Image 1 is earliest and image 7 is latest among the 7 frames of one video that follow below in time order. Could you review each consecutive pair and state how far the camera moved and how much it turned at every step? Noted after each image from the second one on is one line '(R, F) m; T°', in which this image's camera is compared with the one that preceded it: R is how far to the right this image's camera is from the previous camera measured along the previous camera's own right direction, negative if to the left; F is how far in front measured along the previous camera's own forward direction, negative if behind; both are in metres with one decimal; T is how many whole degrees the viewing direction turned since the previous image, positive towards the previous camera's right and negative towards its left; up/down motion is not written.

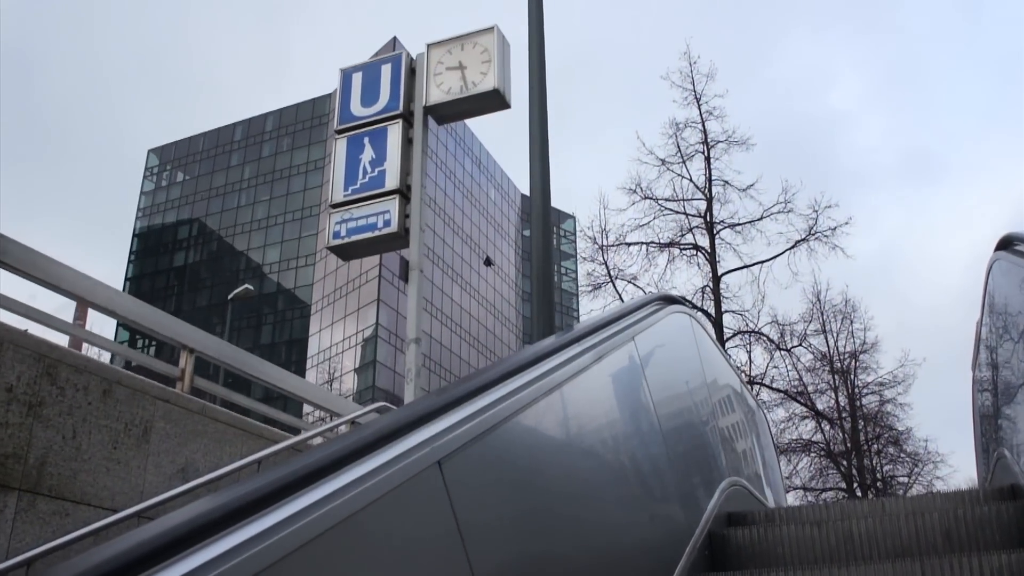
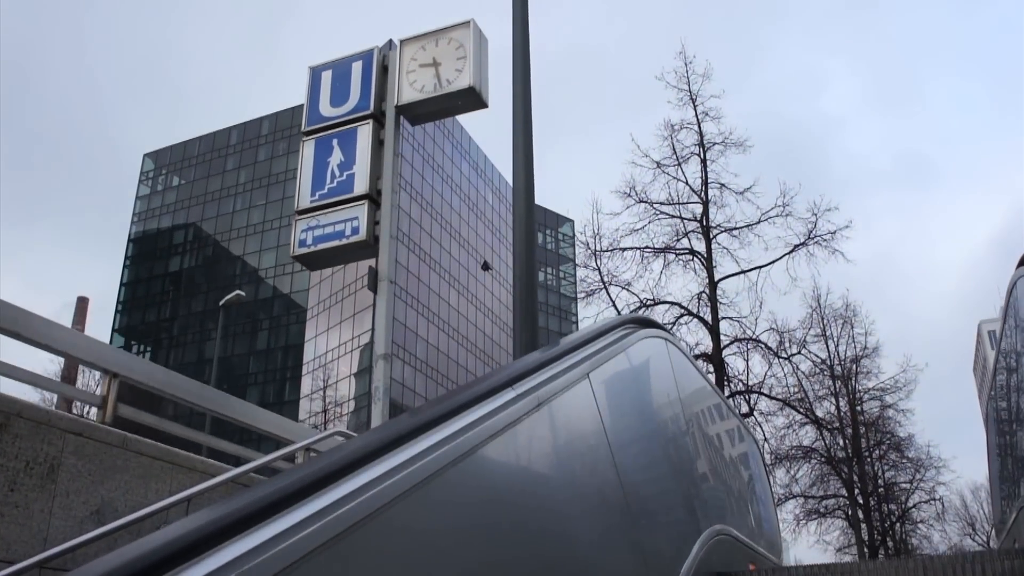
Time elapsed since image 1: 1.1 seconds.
(+0.2, +0.4) m; 0°
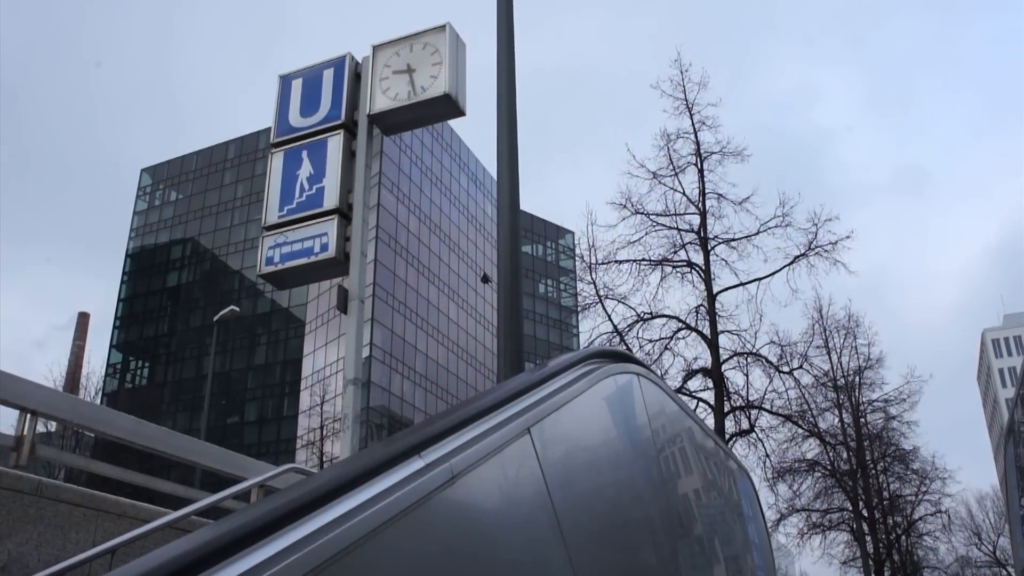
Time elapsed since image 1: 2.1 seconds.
(+0.1, +0.4) m; 0°
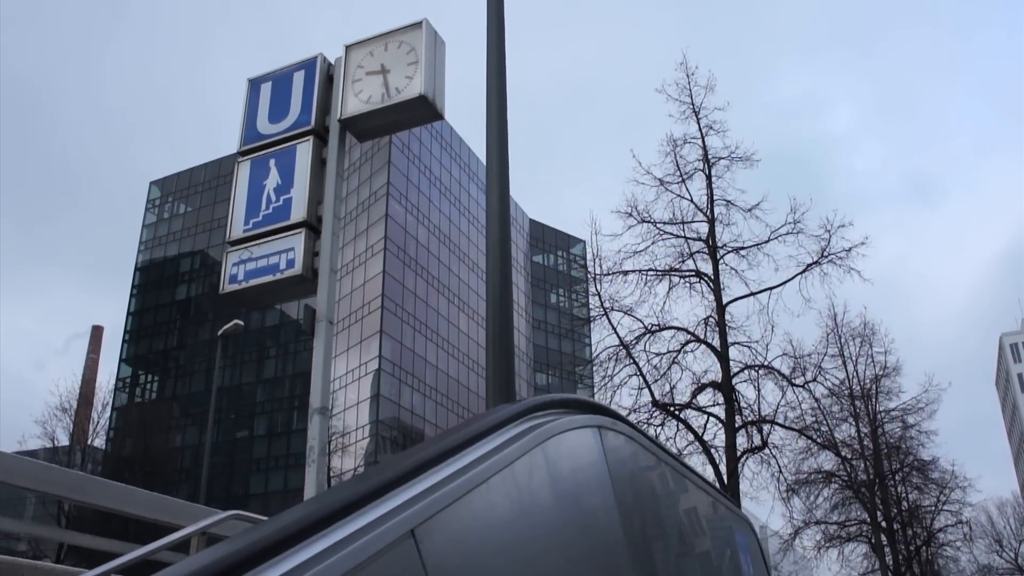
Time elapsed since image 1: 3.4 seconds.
(+0.2, +0.5) m; -1°
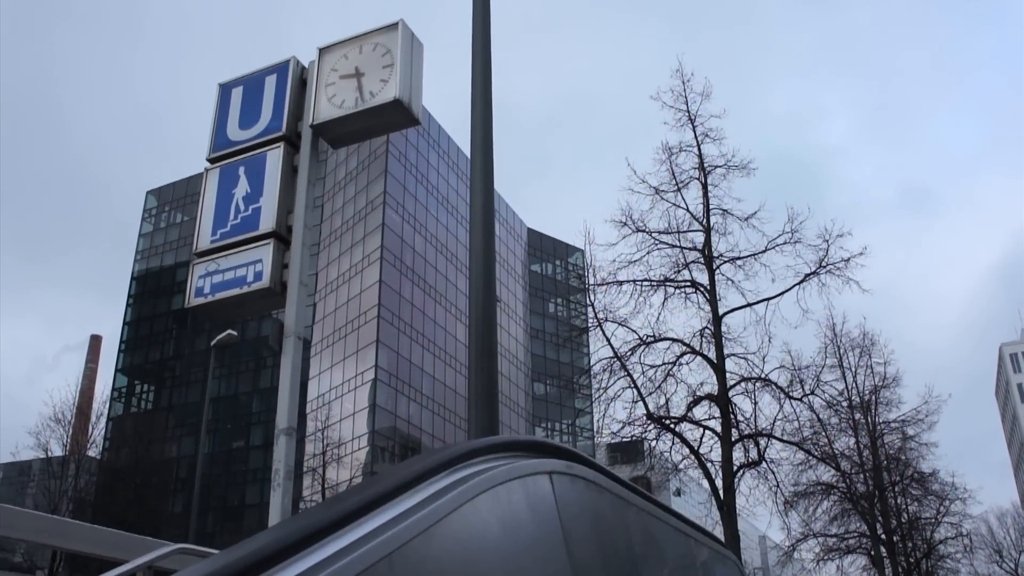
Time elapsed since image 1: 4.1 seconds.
(+0.1, +0.2) m; 0°
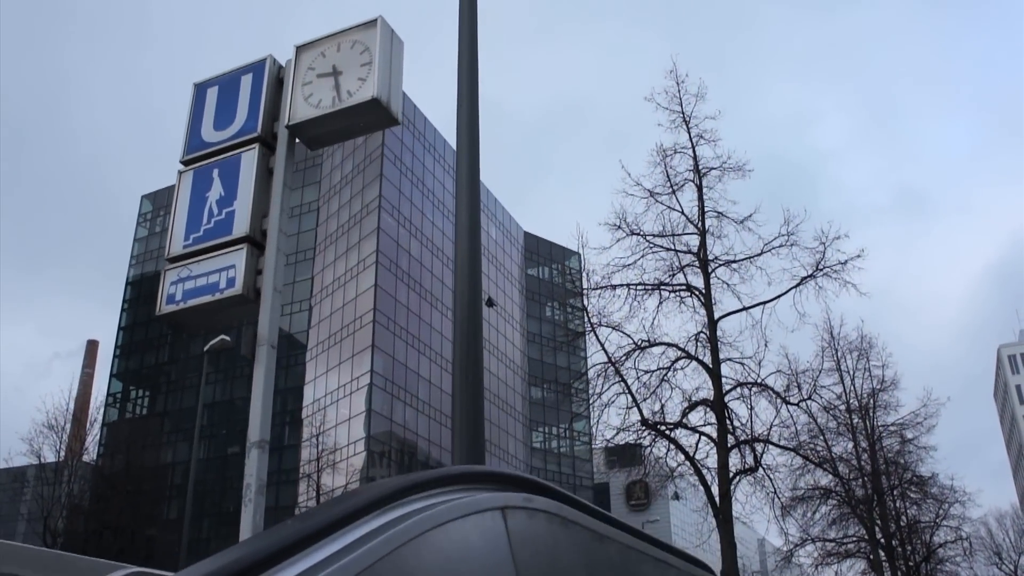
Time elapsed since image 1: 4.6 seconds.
(+0.1, +0.2) m; 0°
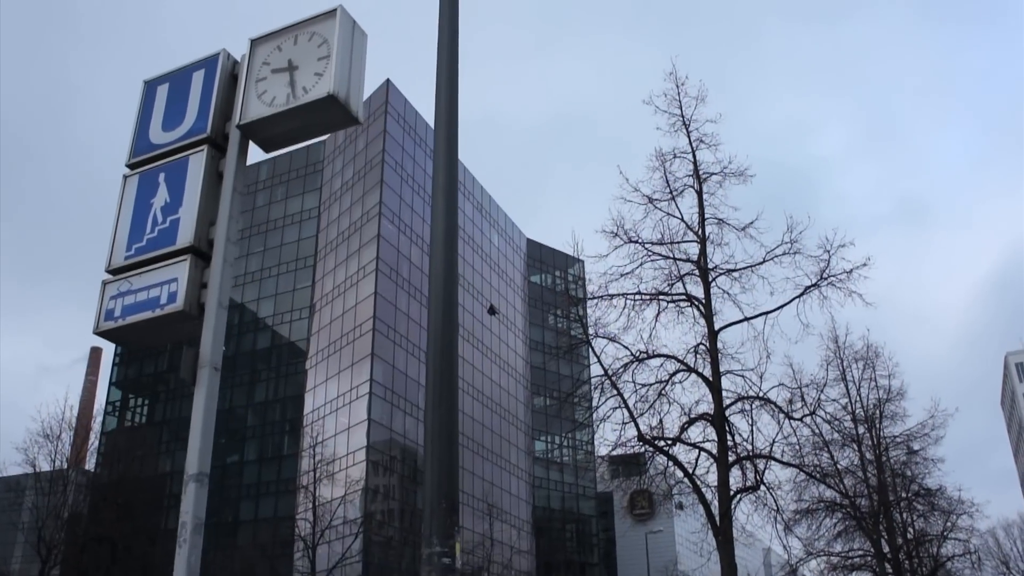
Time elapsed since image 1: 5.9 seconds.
(+0.2, +0.4) m; 0°
